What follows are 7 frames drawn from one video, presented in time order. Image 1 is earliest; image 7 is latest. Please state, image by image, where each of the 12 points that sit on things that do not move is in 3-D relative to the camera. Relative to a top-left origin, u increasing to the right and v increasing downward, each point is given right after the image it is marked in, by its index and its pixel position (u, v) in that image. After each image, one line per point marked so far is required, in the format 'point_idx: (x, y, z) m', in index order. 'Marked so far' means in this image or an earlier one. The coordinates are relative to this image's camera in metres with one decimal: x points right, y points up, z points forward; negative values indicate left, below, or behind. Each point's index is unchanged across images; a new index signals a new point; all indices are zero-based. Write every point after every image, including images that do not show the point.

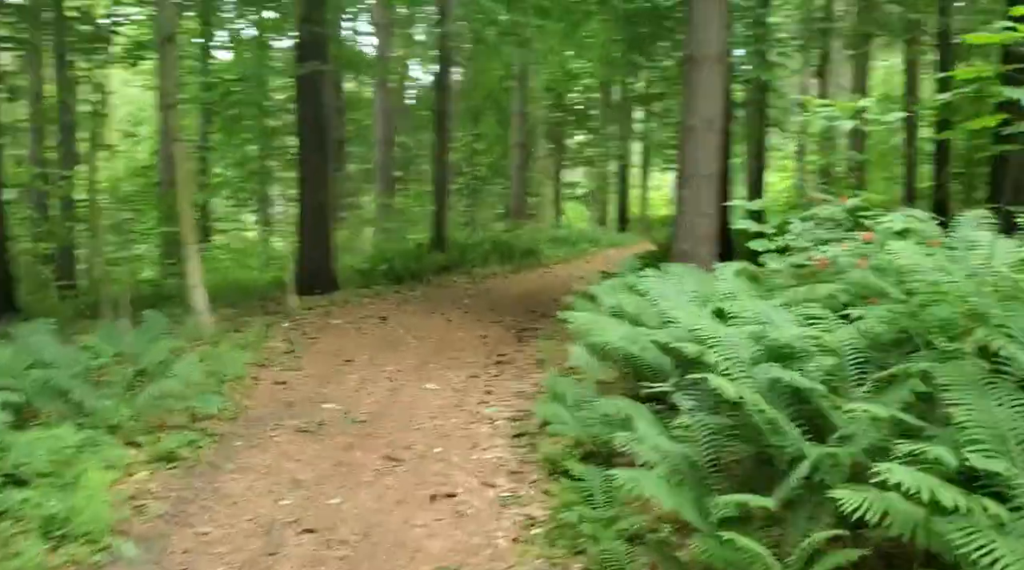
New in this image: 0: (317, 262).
0: (-2.8, +0.3, +14.3) m
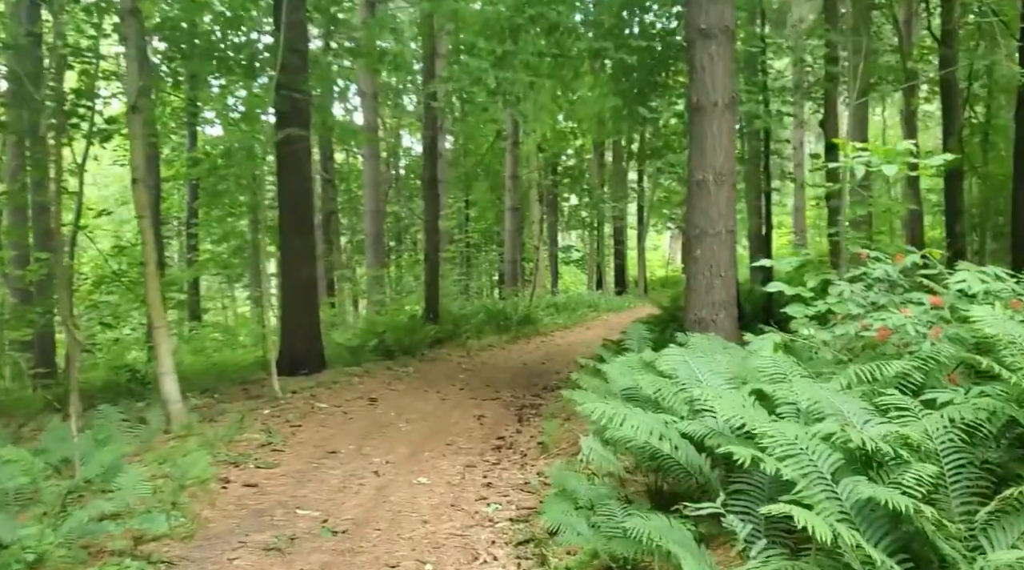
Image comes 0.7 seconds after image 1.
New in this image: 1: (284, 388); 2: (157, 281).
0: (-2.8, -0.8, +13.4) m
1: (-2.7, -1.2, +11.8) m
2: (-3.4, 0.0, +9.6) m
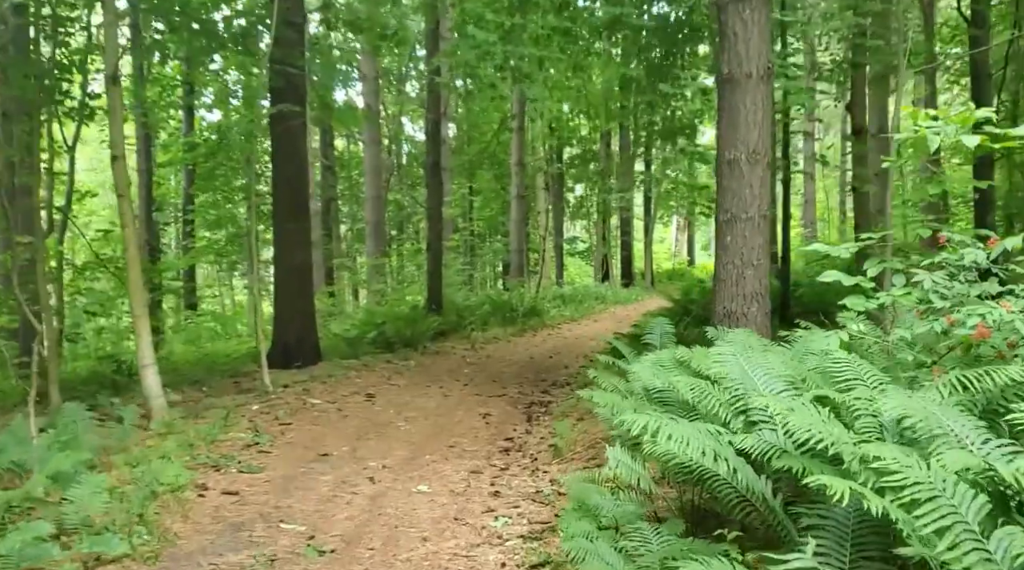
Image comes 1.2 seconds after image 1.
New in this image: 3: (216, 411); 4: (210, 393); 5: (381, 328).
0: (-2.8, -0.6, +12.7) m
1: (-2.7, -1.1, +11.1) m
2: (-3.4, +0.2, +8.9) m
3: (-2.8, -1.2, +9.2) m
4: (-3.3, -1.2, +10.9) m
5: (-1.9, -0.6, +14.5) m
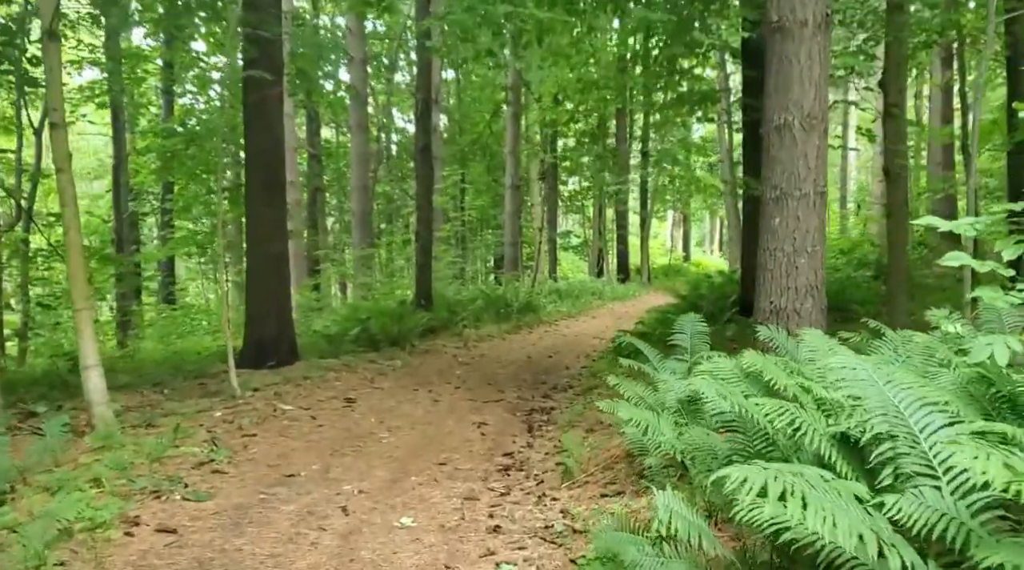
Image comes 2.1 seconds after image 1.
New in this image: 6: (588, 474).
0: (-2.8, -0.5, +11.5) m
1: (-2.7, -1.0, +9.9) m
2: (-3.4, +0.3, +7.7) m
3: (-2.8, -1.1, +8.0) m
4: (-3.4, -1.1, +9.7) m
5: (-2.0, -0.5, +13.4) m
6: (+0.5, -1.2, +6.2) m
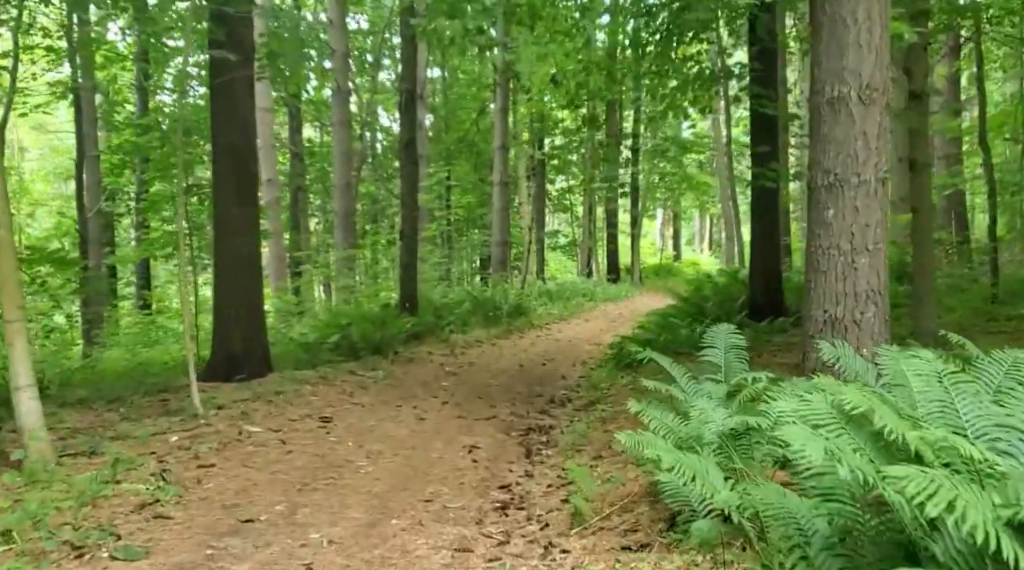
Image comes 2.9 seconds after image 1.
0: (-2.9, -0.6, +10.5) m
1: (-2.8, -1.0, +8.9) m
2: (-3.4, +0.2, +6.6) m
3: (-2.8, -1.1, +7.0) m
4: (-3.4, -1.2, +8.7) m
5: (-2.1, -0.6, +12.3) m
6: (+0.5, -1.2, +5.2) m
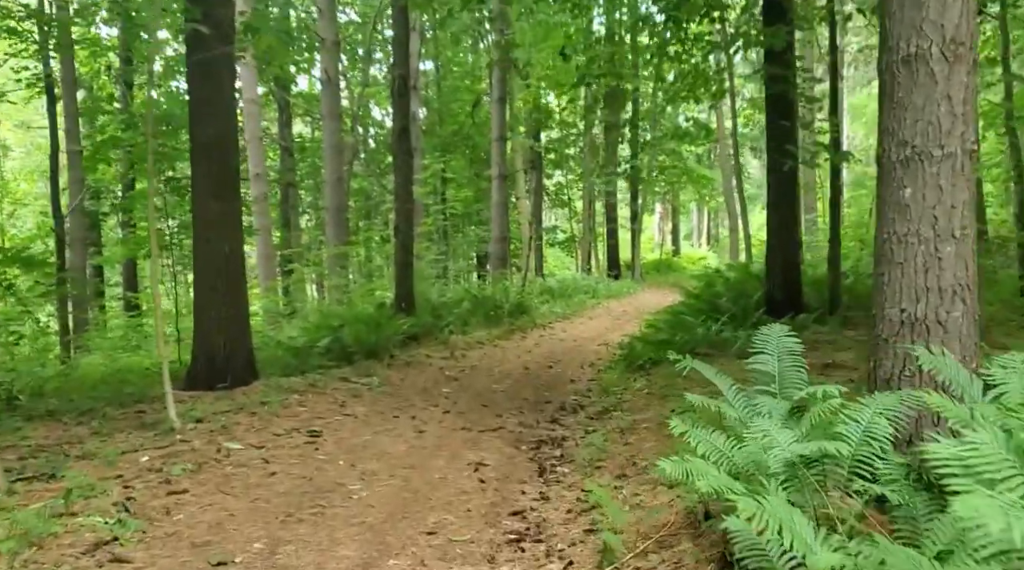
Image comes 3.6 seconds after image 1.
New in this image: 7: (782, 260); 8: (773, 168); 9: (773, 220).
0: (-2.8, -0.6, +9.7) m
1: (-2.7, -1.1, +8.1) m
2: (-3.3, +0.2, +5.8) m
3: (-2.7, -1.2, +6.2) m
4: (-3.3, -1.2, +7.9) m
5: (-2.0, -0.6, +11.6) m
6: (+0.6, -1.2, +4.5) m
7: (+3.4, +0.3, +12.3) m
8: (+3.3, +1.5, +12.4) m
9: (+3.3, +0.8, +12.4) m
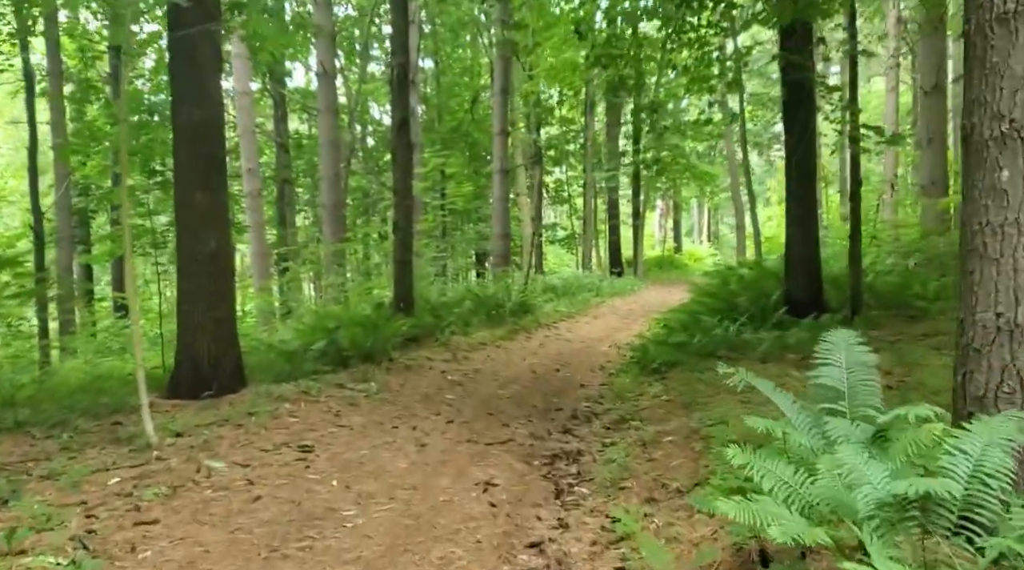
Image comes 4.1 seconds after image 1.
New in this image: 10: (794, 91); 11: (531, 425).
0: (-2.8, -0.6, +9.0) m
1: (-2.6, -1.1, +7.4) m
2: (-3.2, +0.2, +5.2) m
3: (-2.6, -1.2, +5.5) m
4: (-3.3, -1.2, +7.2) m
5: (-2.0, -0.6, +10.9) m
6: (+0.6, -1.2, +3.8) m
7: (+3.4, +0.3, +11.6) m
8: (+3.3, +1.5, +11.7) m
9: (+3.3, +0.8, +11.7) m
10: (+3.3, +2.3, +11.6) m
11: (+0.2, -1.1, +8.0) m
